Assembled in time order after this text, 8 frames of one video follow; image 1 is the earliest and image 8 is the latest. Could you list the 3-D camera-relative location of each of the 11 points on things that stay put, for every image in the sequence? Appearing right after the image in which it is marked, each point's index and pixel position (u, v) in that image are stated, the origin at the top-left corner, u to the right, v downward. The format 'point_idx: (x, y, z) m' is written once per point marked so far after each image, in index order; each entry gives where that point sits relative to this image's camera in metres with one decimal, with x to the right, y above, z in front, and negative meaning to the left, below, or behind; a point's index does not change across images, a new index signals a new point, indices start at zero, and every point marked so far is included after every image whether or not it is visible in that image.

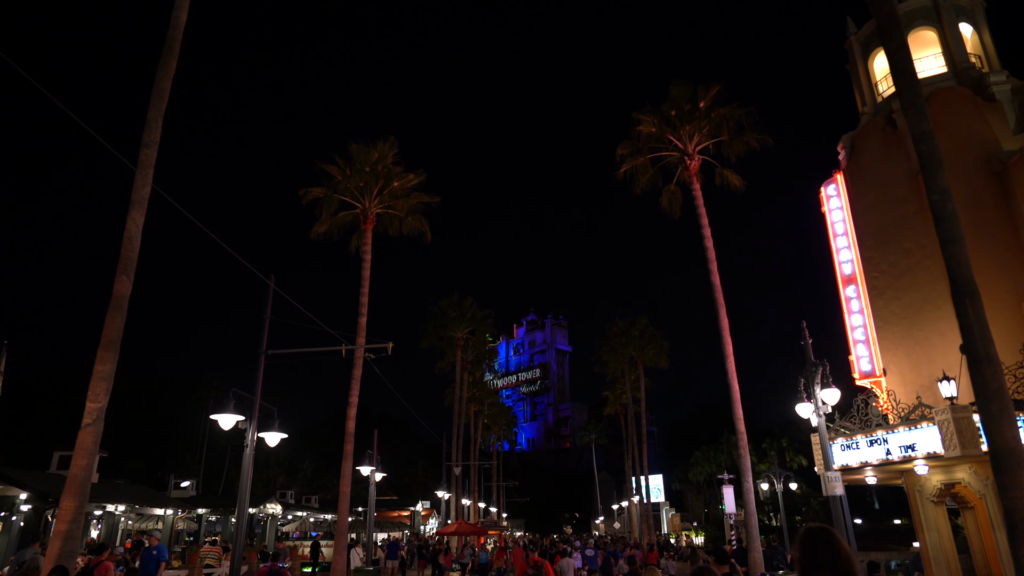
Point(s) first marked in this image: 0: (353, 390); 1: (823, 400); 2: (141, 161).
0: (-4.8, -3.1, +19.5) m
1: (+6.1, -2.2, +12.6) m
2: (-5.6, +1.9, +9.7) m
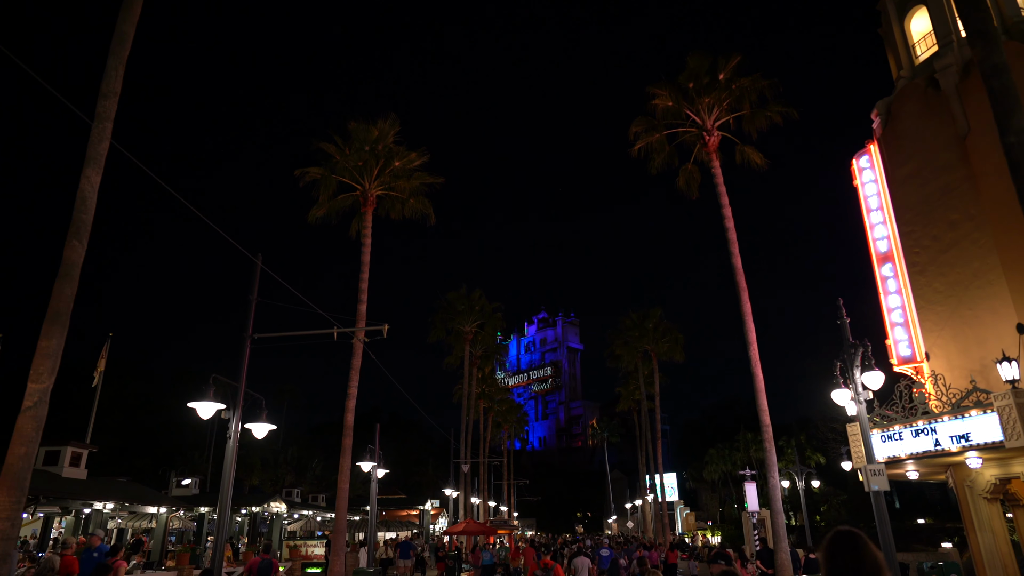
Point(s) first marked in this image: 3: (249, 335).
0: (-4.5, -2.6, +18.4) m
1: (+6.2, -1.7, +11.3) m
2: (-5.5, +2.3, +8.6) m
3: (-5.3, -0.9, +13.0) m
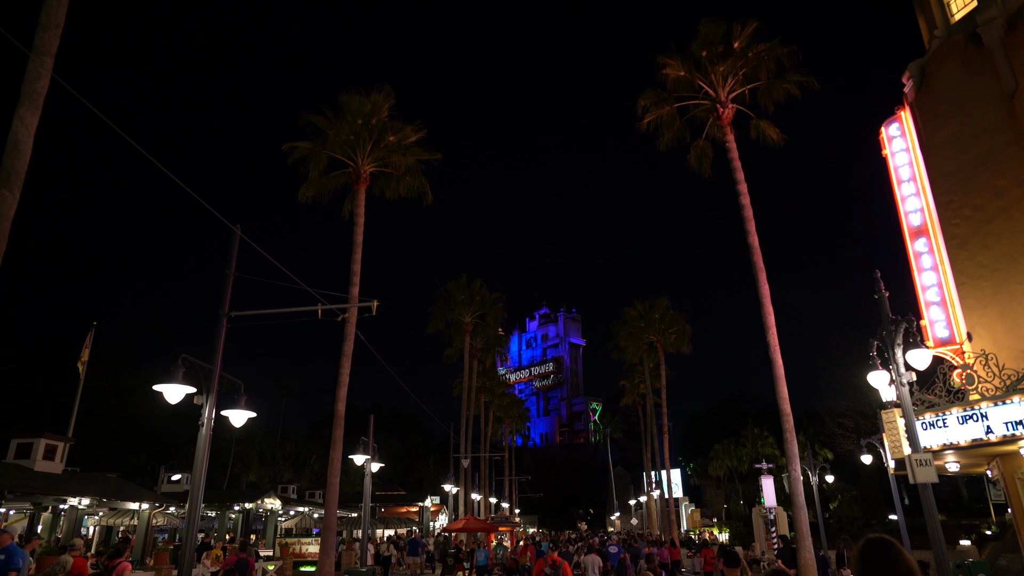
0: (-4.5, -2.1, +17.2) m
1: (+6.2, -1.2, +10.1) m
2: (-5.5, +2.8, +7.4) m
3: (-5.3, -0.4, +11.8) m
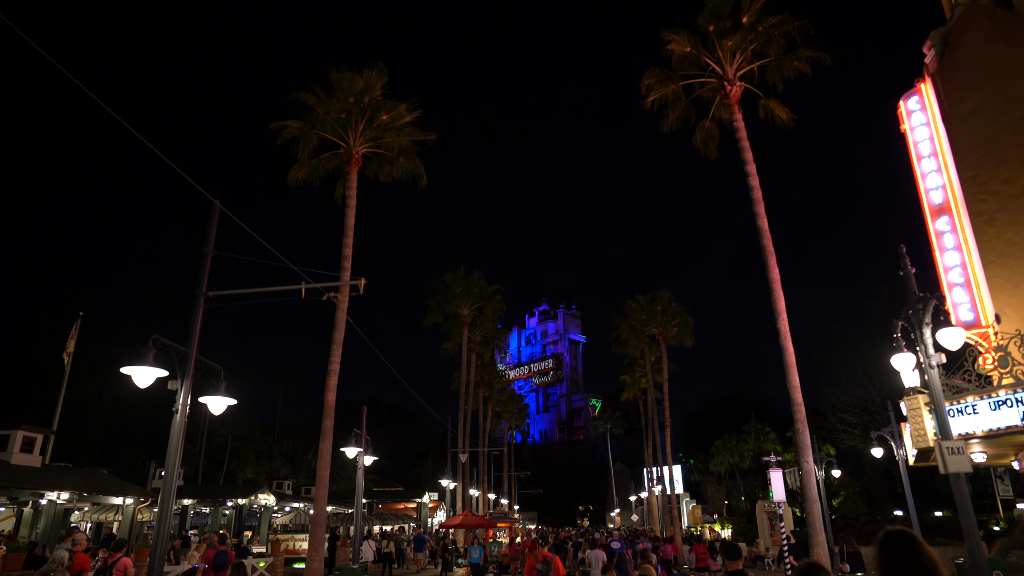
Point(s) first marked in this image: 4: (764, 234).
0: (-4.5, -1.7, +16.5) m
1: (+6.2, -0.8, +9.4) m
2: (-5.5, +3.2, +6.7) m
3: (-5.3, -0.1, +11.1) m
4: (+6.8, +1.5, +17.4) m
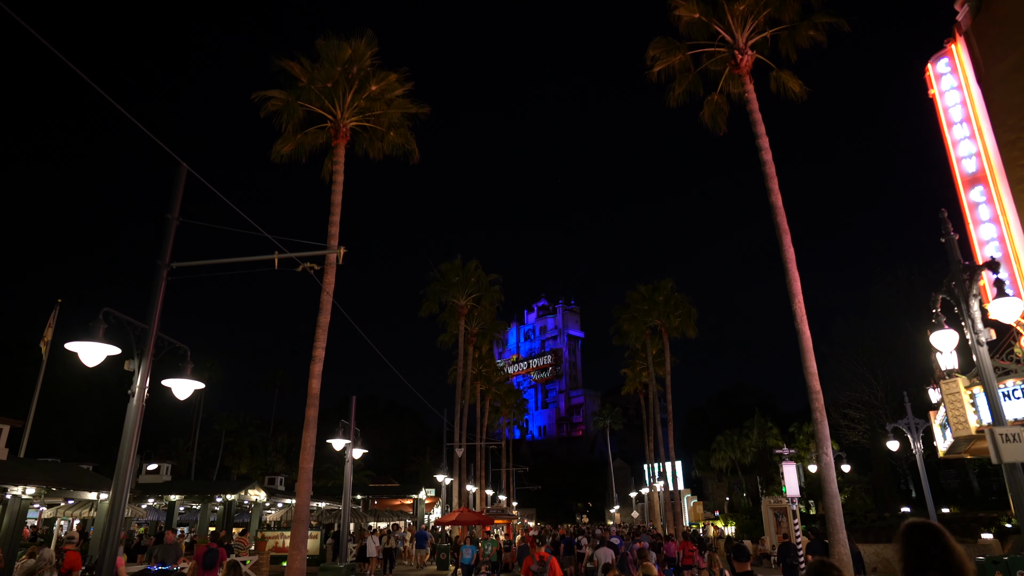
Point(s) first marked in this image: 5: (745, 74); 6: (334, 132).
0: (-4.6, -1.3, +15.4) m
1: (+6.2, -0.4, +8.3) m
2: (-5.6, +3.6, +5.6) m
3: (-5.4, +0.4, +10.0) m
4: (+6.7, +1.9, +16.3) m
5: (+6.2, +5.7, +17.1) m
6: (-4.8, +4.2, +17.3) m
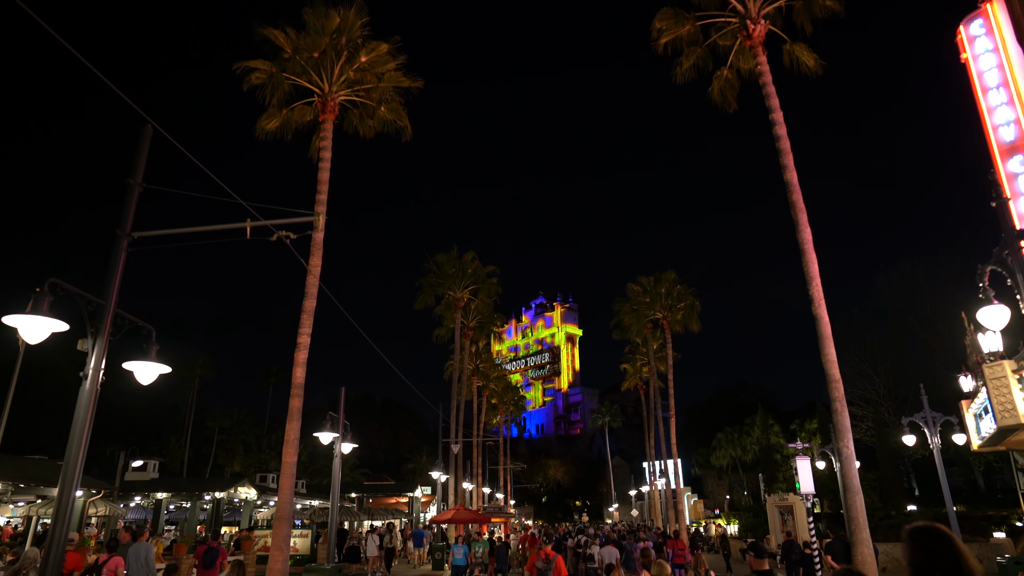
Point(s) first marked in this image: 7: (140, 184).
0: (-4.6, -0.9, +14.4) m
1: (+6.1, 0.0, +7.4) m
2: (-5.6, +4.0, +4.6) m
3: (-5.4, +0.8, +9.0) m
4: (+6.7, +2.3, +15.4) m
5: (+6.2, +6.1, +16.1) m
6: (-4.8, +4.6, +16.3) m
7: (-5.3, +1.4, +9.2) m
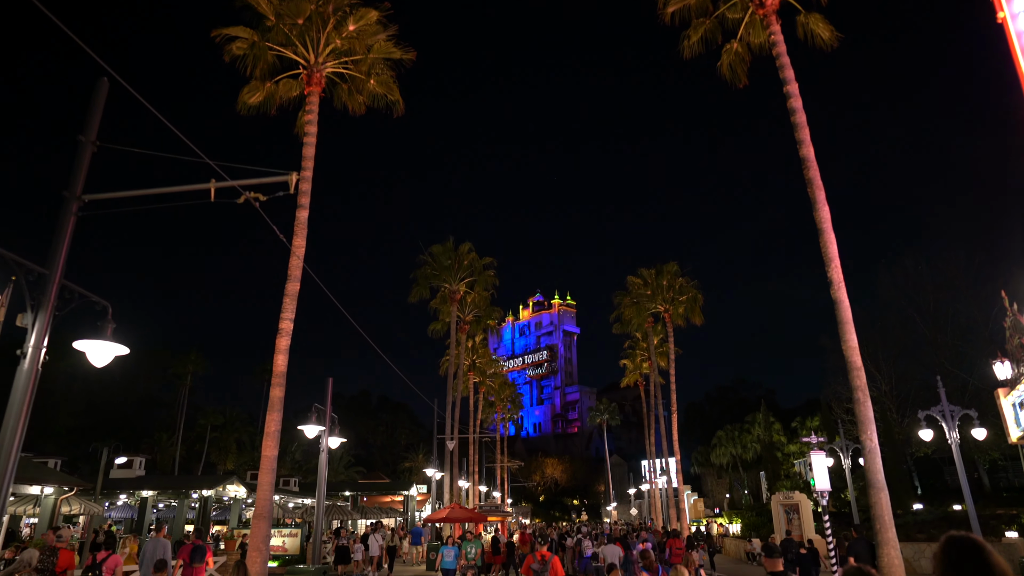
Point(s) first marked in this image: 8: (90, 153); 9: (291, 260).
0: (-4.7, -0.5, +13.4) m
1: (+6.1, +0.3, +6.4) m
2: (-5.6, +4.3, +3.6) m
3: (-5.4, +1.1, +8.0) m
4: (+6.6, +2.7, +14.4) m
5: (+6.1, +6.4, +15.2) m
6: (-4.9, +5.0, +15.3) m
7: (-5.3, +1.8, +8.2) m
8: (-5.4, +1.7, +8.2) m
9: (-4.8, +0.6, +14.0) m
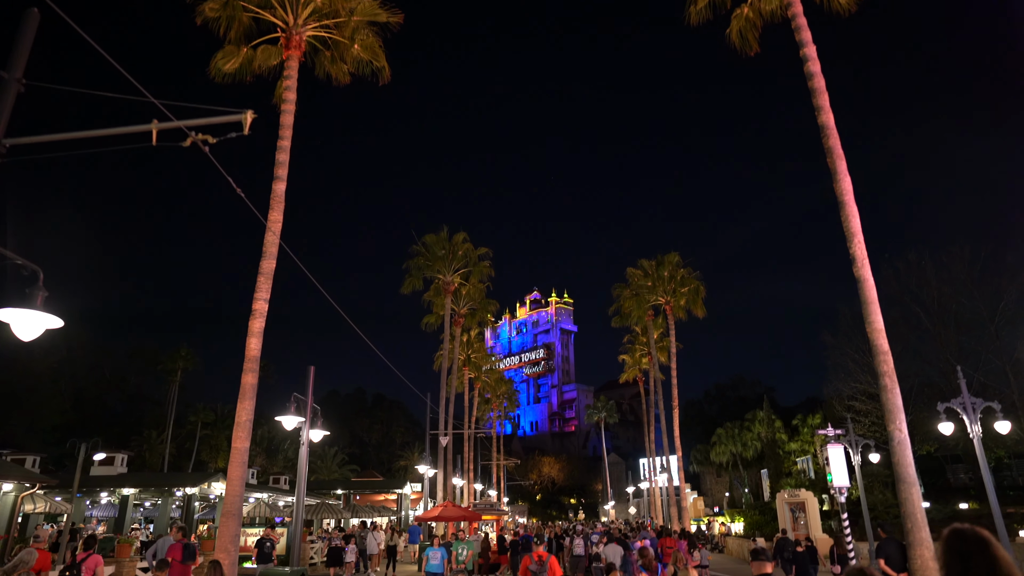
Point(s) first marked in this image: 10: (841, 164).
0: (-4.8, -0.1, +12.3) m
1: (+6.0, +0.7, +5.4) m
2: (-5.7, +4.8, +2.4) m
3: (-5.5, +1.6, +6.9) m
4: (+6.5, +3.1, +13.4) m
5: (+6.0, +6.9, +14.1) m
6: (-5.0, +5.4, +14.2) m
7: (-5.4, +2.3, +7.1) m
8: (-5.5, +2.1, +7.0) m
9: (-4.9, +1.1, +12.9) m
10: (+6.5, +2.4, +12.9) m
